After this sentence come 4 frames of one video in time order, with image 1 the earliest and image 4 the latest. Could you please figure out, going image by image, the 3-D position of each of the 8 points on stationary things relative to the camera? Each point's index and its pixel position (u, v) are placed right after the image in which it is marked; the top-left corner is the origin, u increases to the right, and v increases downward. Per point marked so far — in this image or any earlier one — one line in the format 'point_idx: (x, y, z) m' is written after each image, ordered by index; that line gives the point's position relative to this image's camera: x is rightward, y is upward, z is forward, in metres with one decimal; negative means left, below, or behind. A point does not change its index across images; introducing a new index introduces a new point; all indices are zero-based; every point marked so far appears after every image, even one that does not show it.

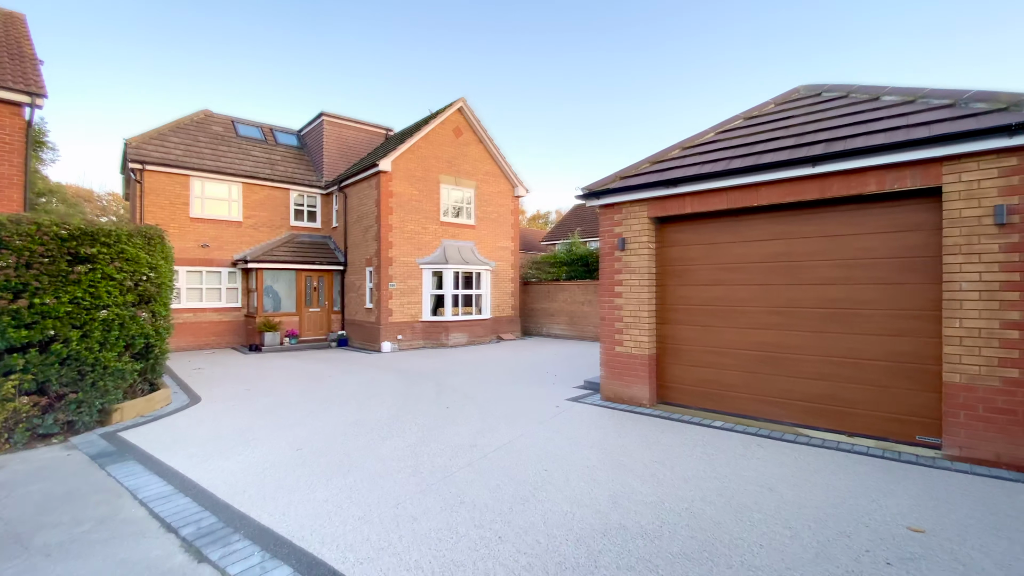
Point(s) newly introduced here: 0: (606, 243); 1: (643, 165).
0: (+1.6, +0.7, +7.3) m
1: (+2.2, +2.0, +7.3) m
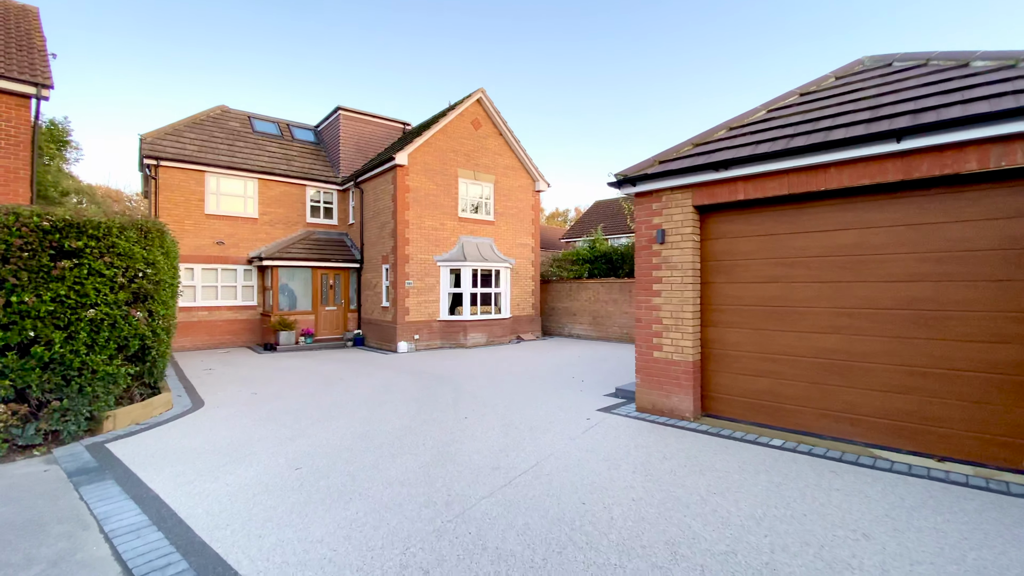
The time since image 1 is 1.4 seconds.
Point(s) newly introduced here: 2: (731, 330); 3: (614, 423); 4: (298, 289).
0: (+1.9, +0.8, +6.6) m
1: (+2.5, +2.0, +6.5) m
2: (+3.0, -0.6, +6.0) m
3: (+1.3, -1.8, +5.8) m
4: (-7.4, 0.0, +15.4) m
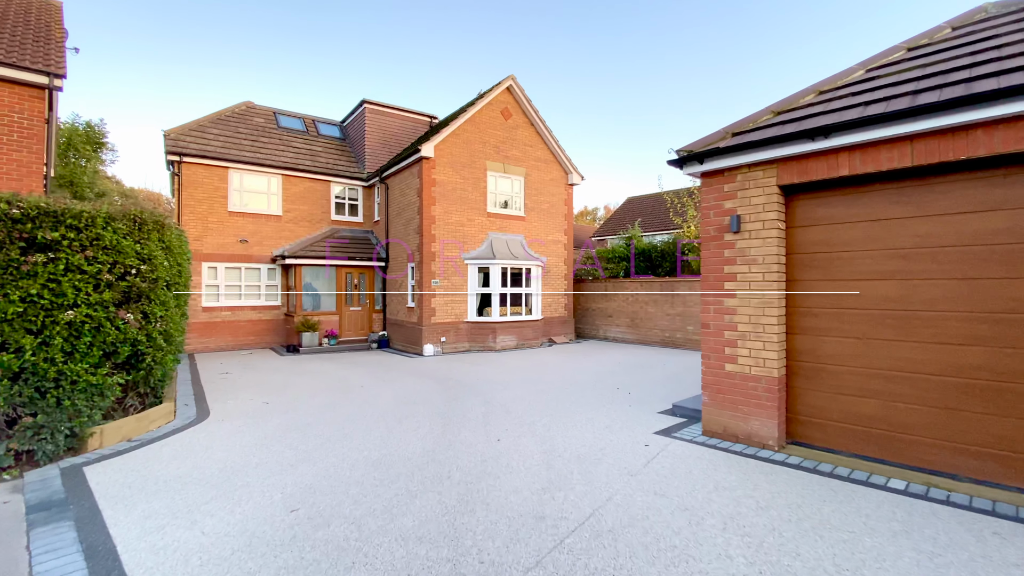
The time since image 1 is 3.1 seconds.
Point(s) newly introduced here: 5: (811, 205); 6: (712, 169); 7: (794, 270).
0: (+2.4, +0.8, +5.5) m
1: (+3.0, +2.0, +5.4) m
2: (+3.4, -0.6, +4.9) m
3: (+1.8, -1.7, +4.7) m
4: (-6.3, 0.0, +14.9) m
5: (+3.3, +0.9, +5.0) m
6: (+2.4, +1.4, +5.3) m
7: (+3.2, +0.2, +5.1) m
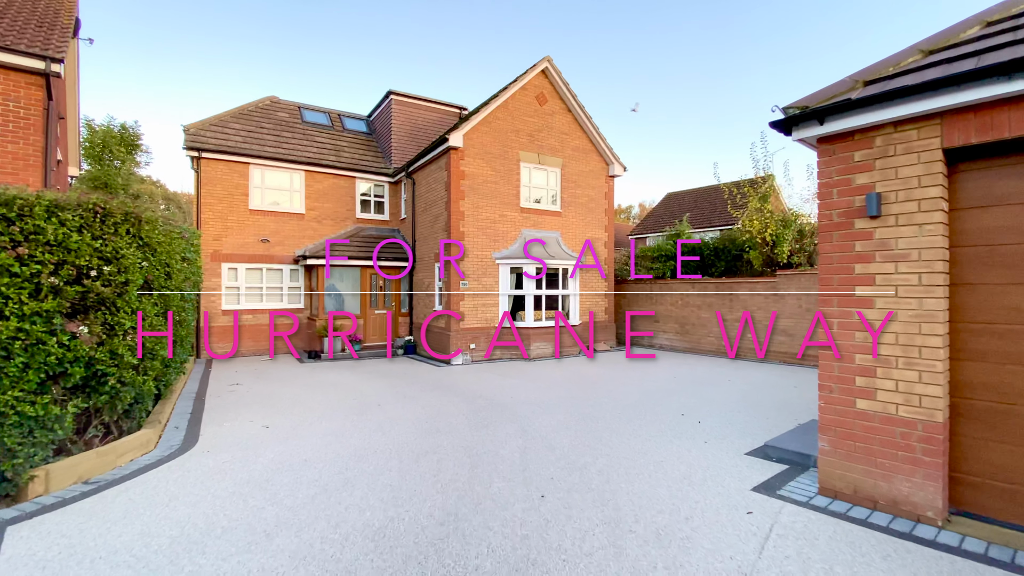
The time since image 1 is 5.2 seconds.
0: (+2.9, +0.7, +4.0) m
1: (+3.5, +2.0, +3.9) m
2: (+3.8, -0.6, +3.4) m
3: (+2.2, -1.8, +3.3) m
4: (-5.2, -0.1, +14.0) m
5: (+3.7, +0.9, +3.5) m
6: (+2.8, +1.4, +3.9) m
7: (+3.6, +0.2, +3.6) m
